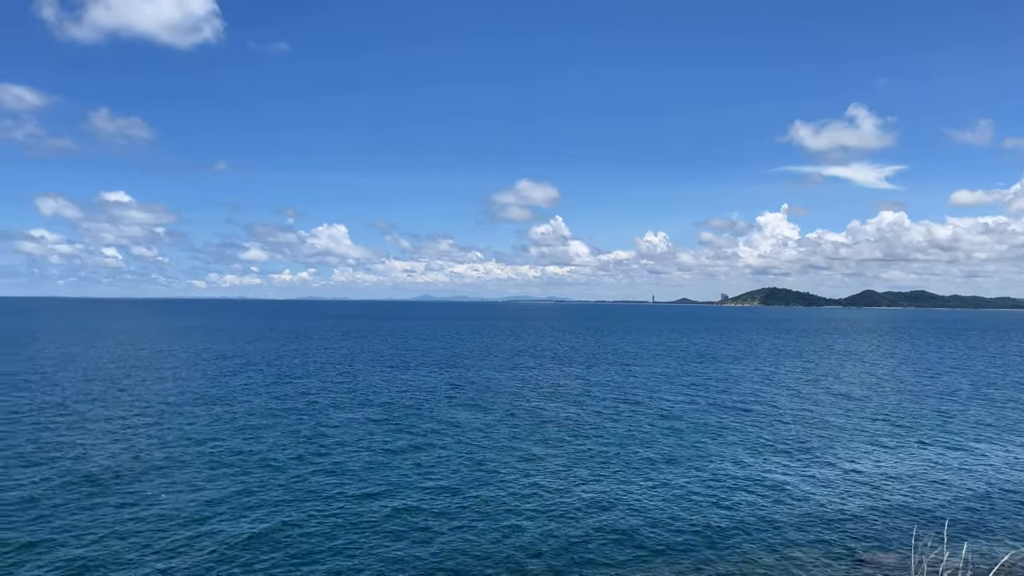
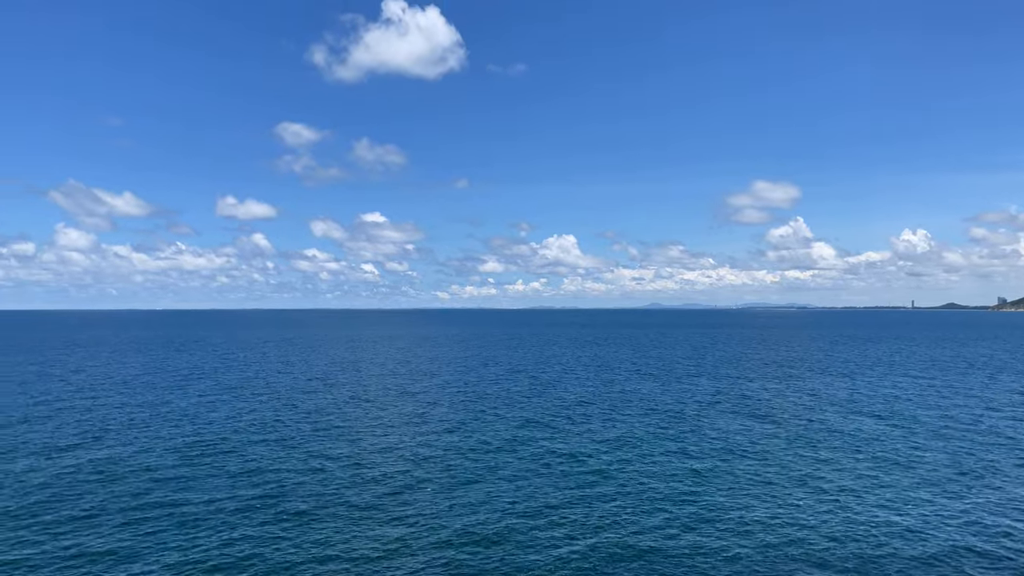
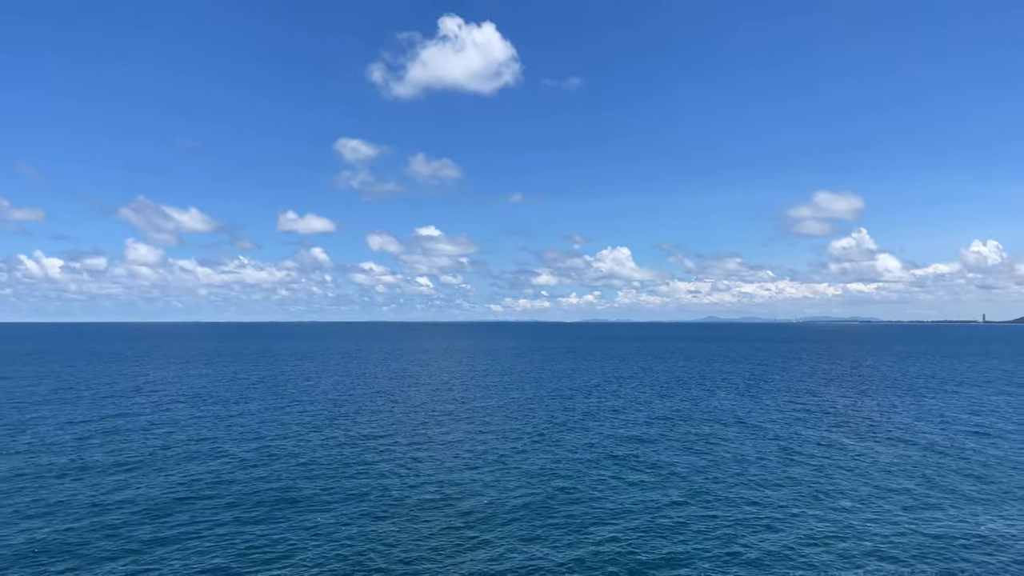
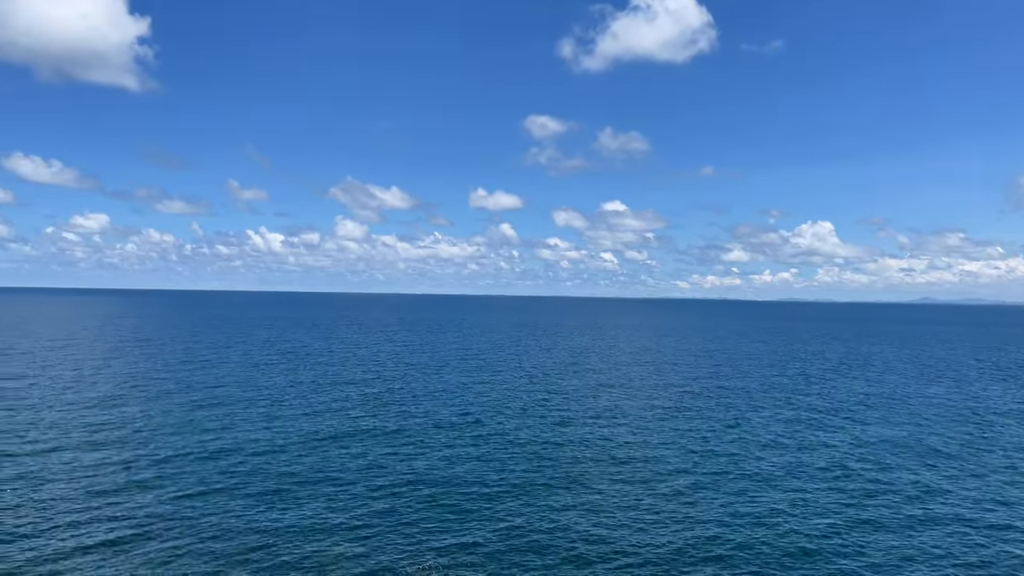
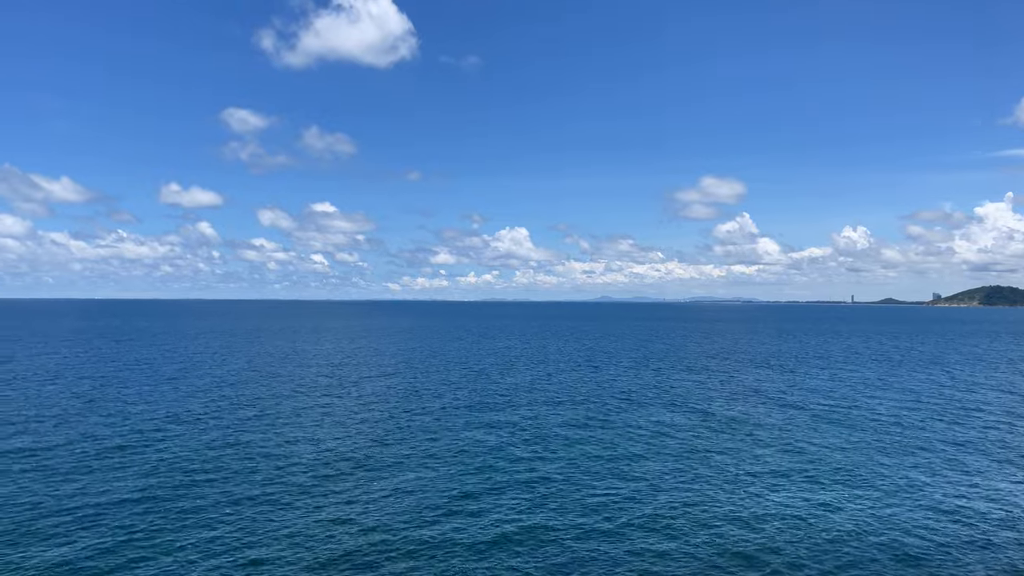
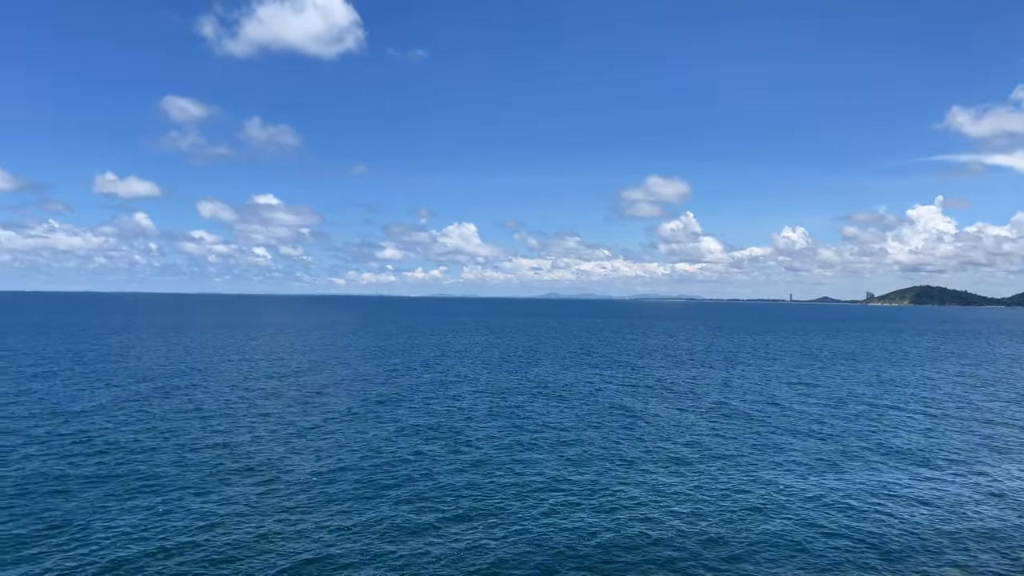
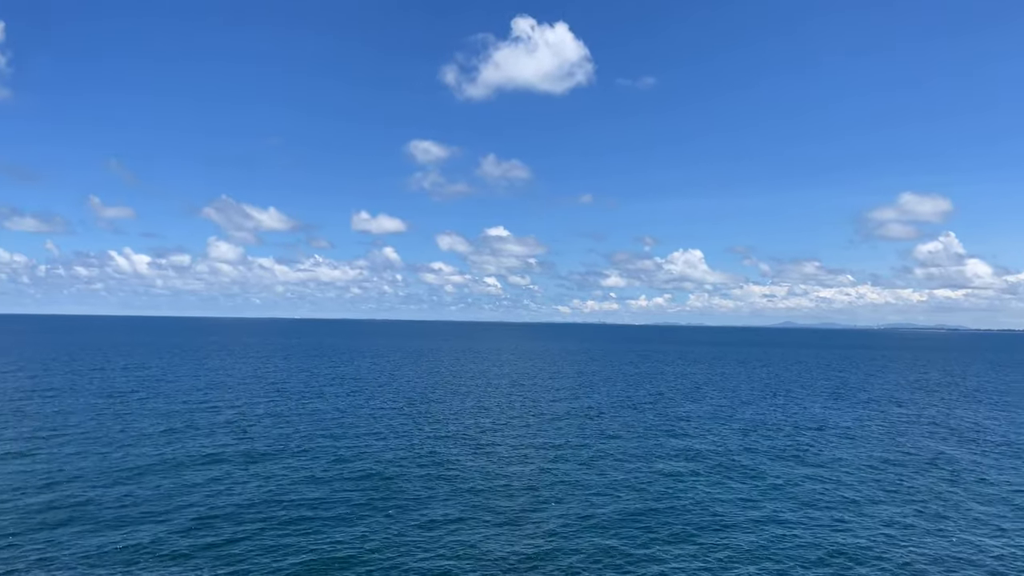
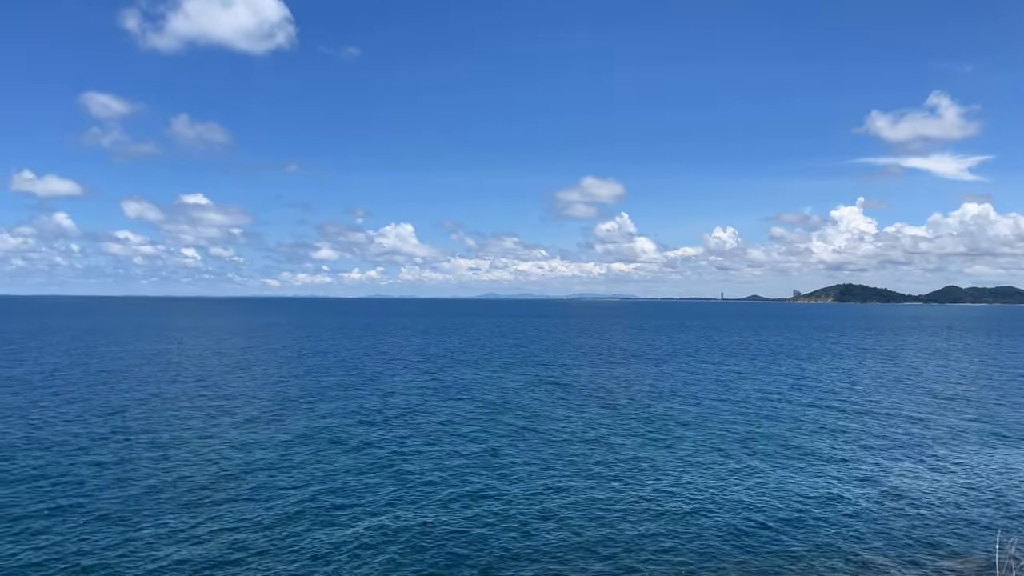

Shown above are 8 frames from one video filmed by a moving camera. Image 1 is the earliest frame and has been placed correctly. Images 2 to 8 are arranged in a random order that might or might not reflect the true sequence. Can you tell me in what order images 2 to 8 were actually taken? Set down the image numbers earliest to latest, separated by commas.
8, 6, 5, 2, 3, 7, 4
